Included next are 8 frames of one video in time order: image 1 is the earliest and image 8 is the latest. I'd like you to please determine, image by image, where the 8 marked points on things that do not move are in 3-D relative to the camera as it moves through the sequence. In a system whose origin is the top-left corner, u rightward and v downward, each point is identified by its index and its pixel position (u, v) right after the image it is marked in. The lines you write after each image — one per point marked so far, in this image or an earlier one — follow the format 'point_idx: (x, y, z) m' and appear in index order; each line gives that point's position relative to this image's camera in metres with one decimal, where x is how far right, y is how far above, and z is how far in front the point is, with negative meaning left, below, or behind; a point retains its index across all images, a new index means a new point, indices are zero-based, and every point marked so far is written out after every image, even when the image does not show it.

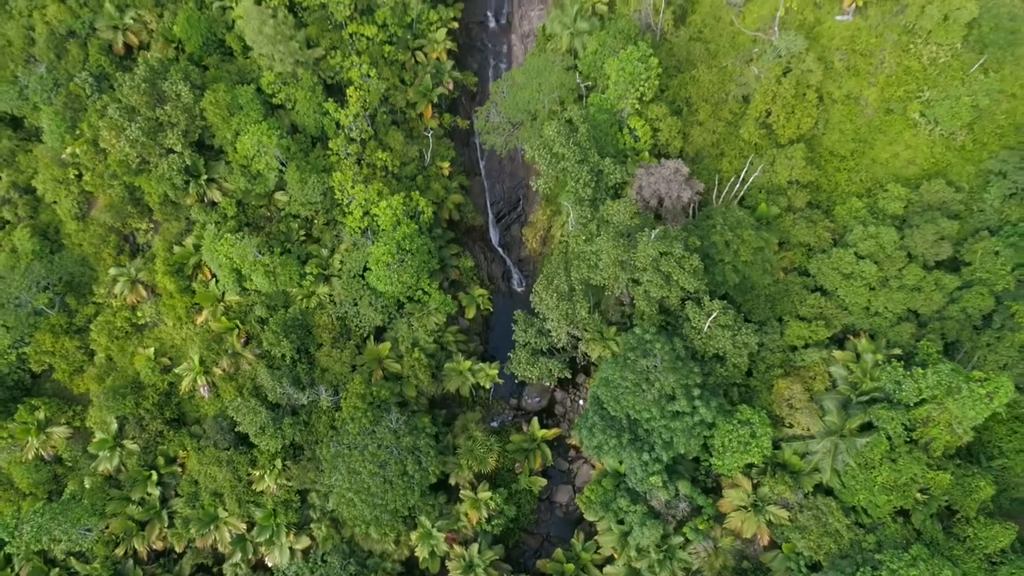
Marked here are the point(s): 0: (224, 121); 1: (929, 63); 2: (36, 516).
0: (-7.4, +4.5, +18.7) m
1: (+10.9, +5.8, +18.7) m
2: (-11.6, -5.2, +17.6) m
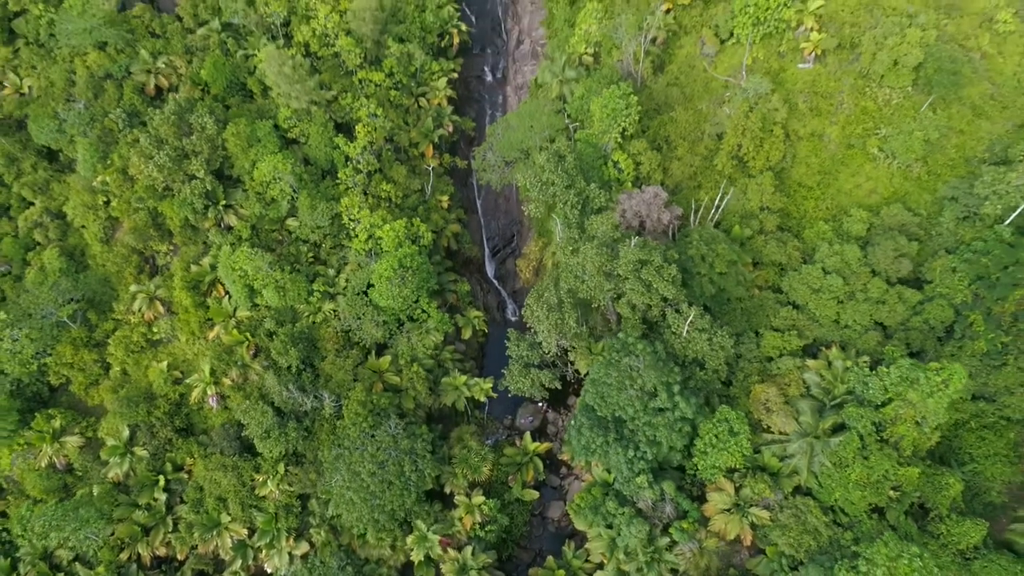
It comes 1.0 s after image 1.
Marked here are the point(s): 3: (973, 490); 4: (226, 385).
0: (-7.6, +4.0, +20.5) m
1: (+10.8, +5.2, +20.7) m
2: (-11.7, -5.4, +18.3) m
3: (+11.4, -5.2, +17.5) m
4: (-7.7, -2.5, +19.3) m
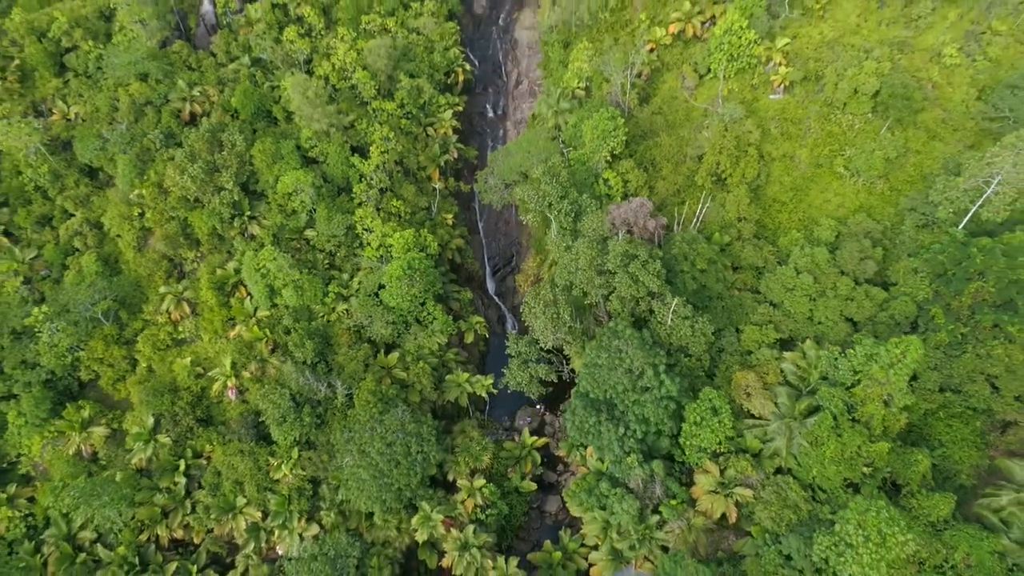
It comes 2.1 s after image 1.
0: (-7.6, +3.9, +22.6) m
1: (+10.7, +5.1, +23.0) m
2: (-11.8, -5.3, +19.4) m
3: (+11.3, -5.0, +18.7) m
4: (-7.7, -2.5, +20.8) m
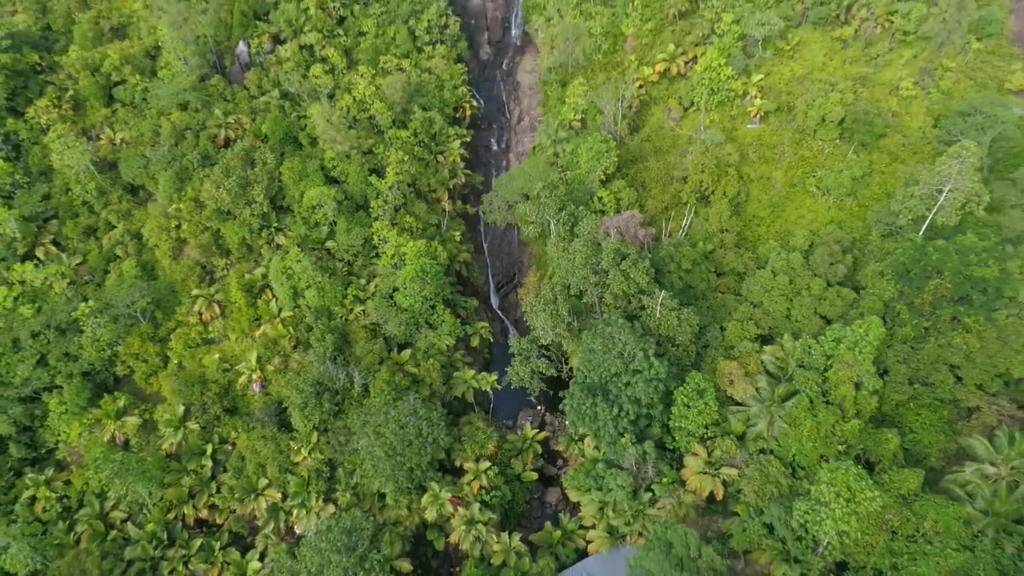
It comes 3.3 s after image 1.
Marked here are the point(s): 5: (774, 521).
0: (-7.5, +3.7, +25.0) m
1: (+10.8, +4.8, +25.5) m
2: (-11.7, -5.2, +21.0) m
3: (+11.4, -4.8, +20.3) m
4: (-7.6, -2.5, +22.6) m
5: (+6.9, -6.2, +19.0) m
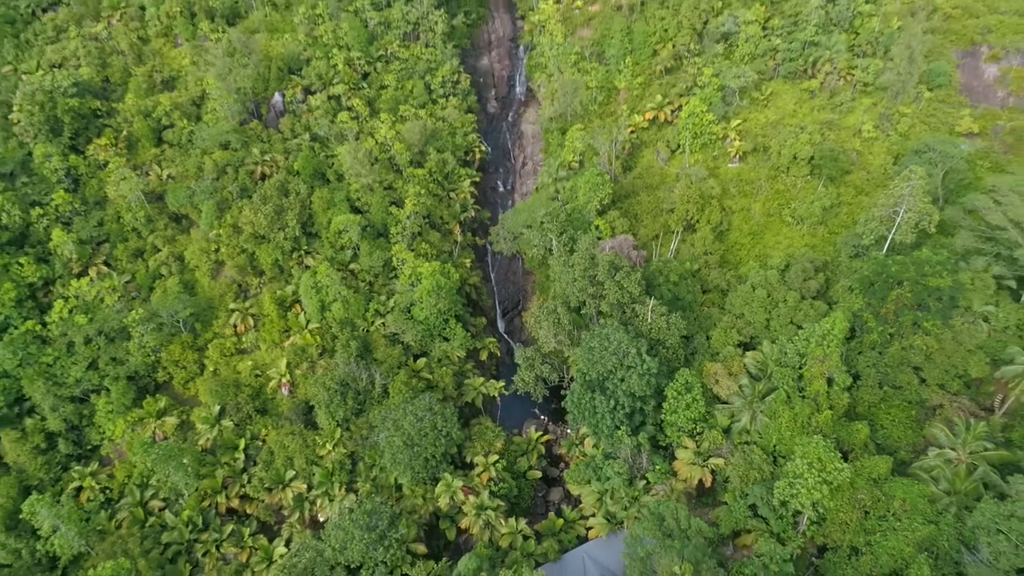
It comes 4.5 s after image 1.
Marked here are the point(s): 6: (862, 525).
0: (-7.3, +3.0, +27.9) m
1: (+11.1, +4.0, +28.5) m
2: (-11.5, -5.4, +23.0) m
3: (+11.6, -5.0, +22.3) m
4: (-7.4, -3.0, +24.8) m
5: (+7.1, -6.2, +20.9) m
6: (+9.4, -6.4, +19.4) m
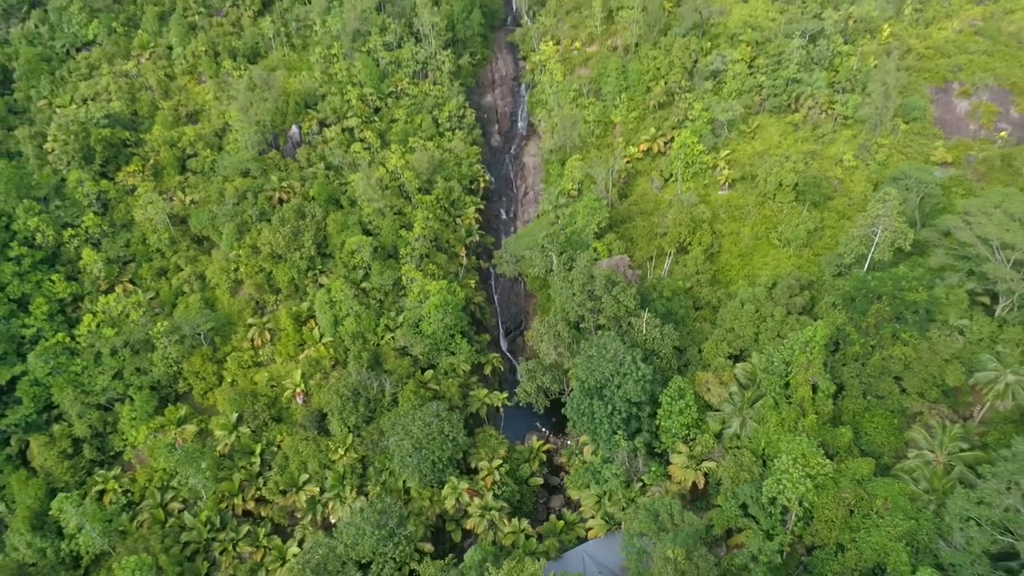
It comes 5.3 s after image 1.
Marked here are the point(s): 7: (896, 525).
0: (-7.2, +2.2, +29.7) m
1: (+11.2, +3.2, +30.3) m
2: (-11.4, -5.8, +24.2) m
3: (+11.7, -5.4, +23.5) m
4: (-7.3, -3.5, +26.2) m
5: (+7.2, -6.5, +22.1) m
6: (+9.5, -6.7, +20.5) m
7: (+10.4, -6.4, +19.5) m
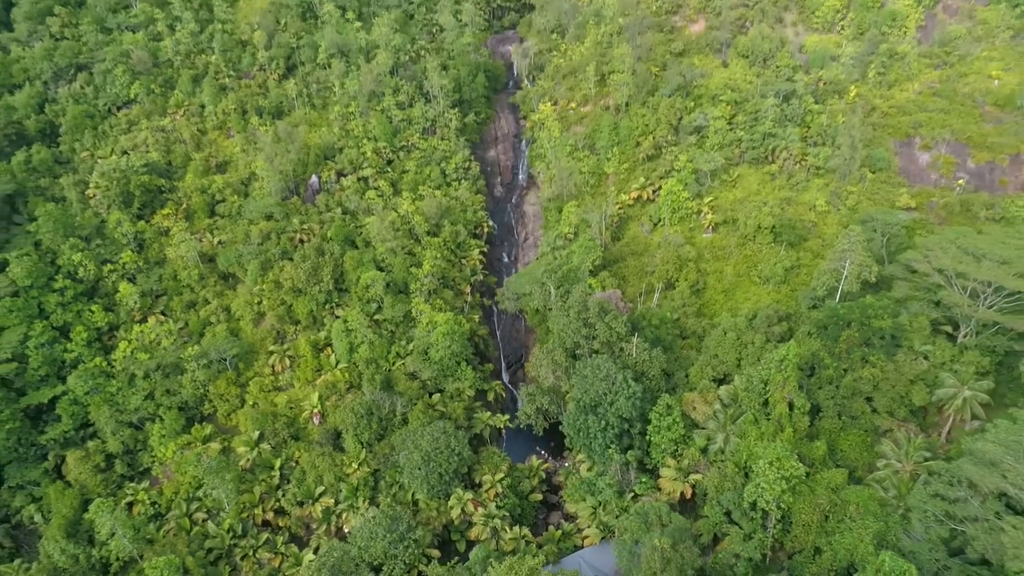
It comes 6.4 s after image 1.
0: (-7.1, +0.8, +32.3) m
1: (+11.2, +1.7, +33.0) m
2: (-11.3, -6.7, +26.1) m
3: (+11.8, -6.3, +25.5) m
4: (-7.2, -4.6, +28.3) m
5: (+7.3, -7.3, +24.0) m
6: (+9.6, -7.3, +22.4) m
7: (+10.4, -6.9, +21.4) m
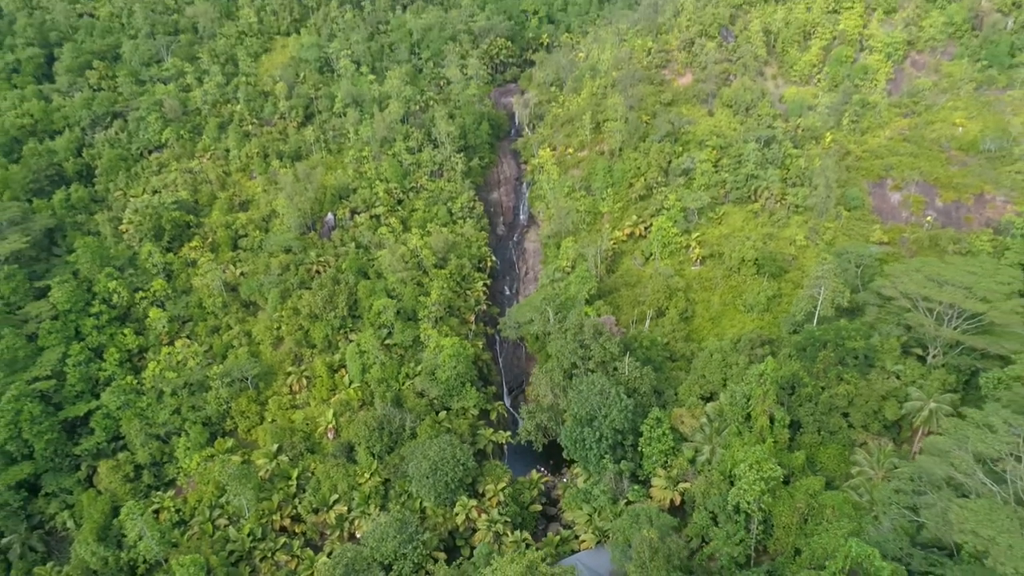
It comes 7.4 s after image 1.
0: (-7.1, -0.5, +34.7) m
1: (+11.3, +0.3, +35.5) m
2: (-11.3, -7.5, +28.1) m
3: (+11.8, -7.1, +27.4) m
4: (-7.2, -5.6, +30.4) m
5: (+7.3, -8.0, +25.8) m
6: (+9.6, -7.9, +24.2) m
7: (+10.5, -7.5, +23.3) m
